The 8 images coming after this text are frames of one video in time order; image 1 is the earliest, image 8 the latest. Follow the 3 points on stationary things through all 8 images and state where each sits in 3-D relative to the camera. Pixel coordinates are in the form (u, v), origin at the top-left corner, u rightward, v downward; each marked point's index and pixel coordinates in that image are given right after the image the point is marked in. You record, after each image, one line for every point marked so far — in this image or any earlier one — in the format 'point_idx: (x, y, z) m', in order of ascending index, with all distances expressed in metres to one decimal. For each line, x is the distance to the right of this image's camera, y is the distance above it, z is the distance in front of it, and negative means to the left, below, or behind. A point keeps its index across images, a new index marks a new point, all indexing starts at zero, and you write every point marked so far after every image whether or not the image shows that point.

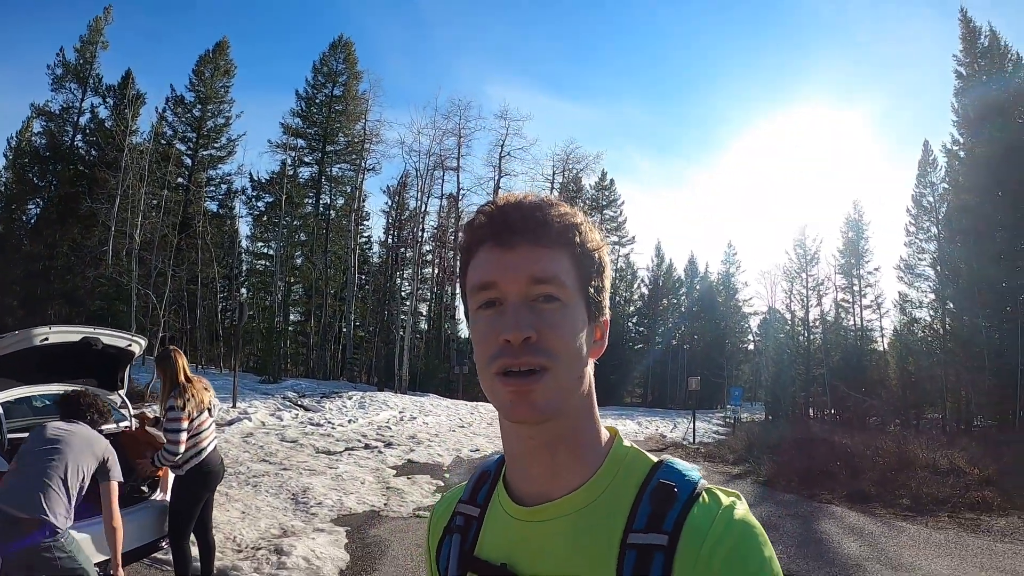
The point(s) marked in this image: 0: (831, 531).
0: (+4.1, -3.1, +7.8) m
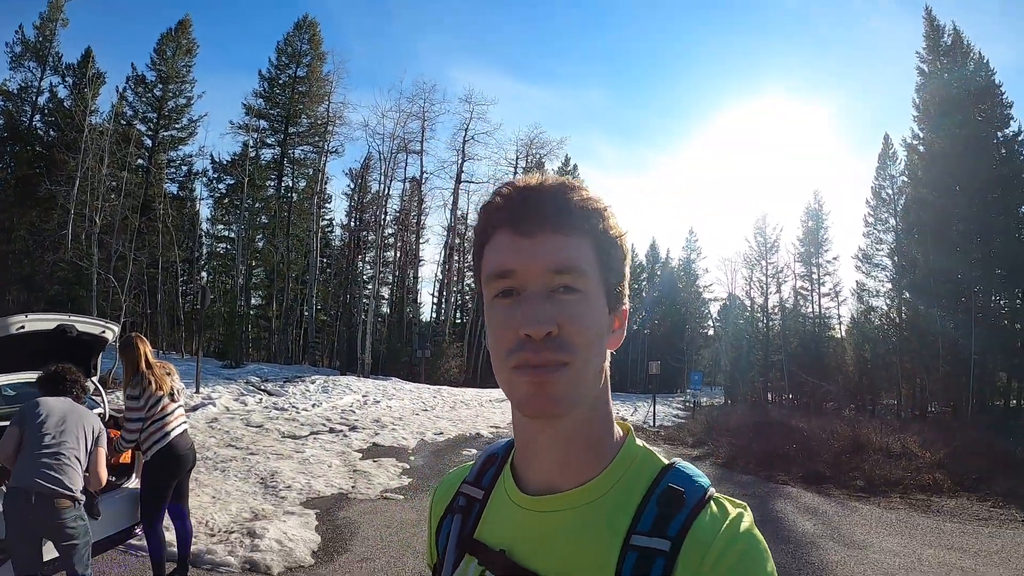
0: (+3.7, -3.0, +8.1) m
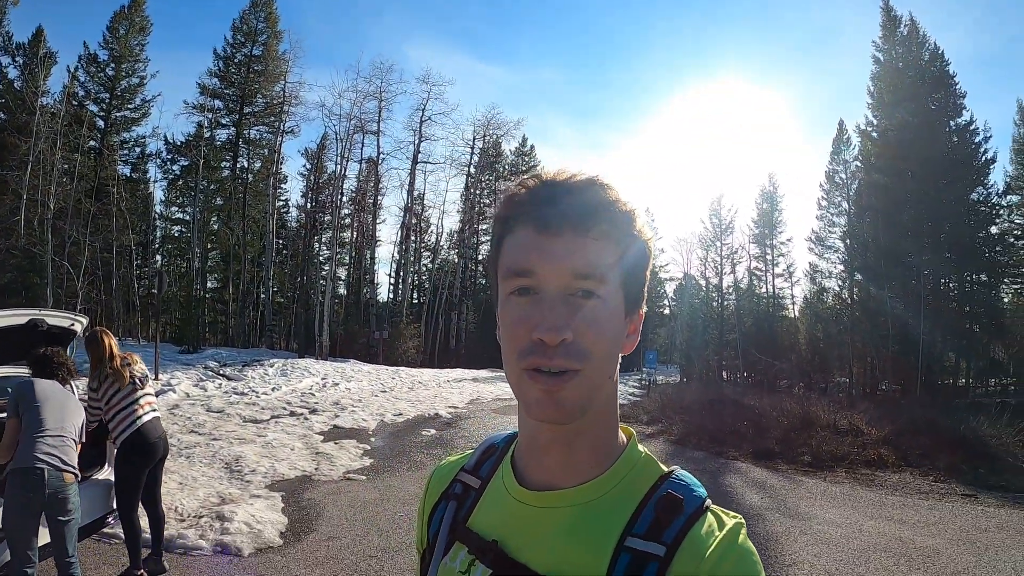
0: (+3.2, -2.8, +8.6) m
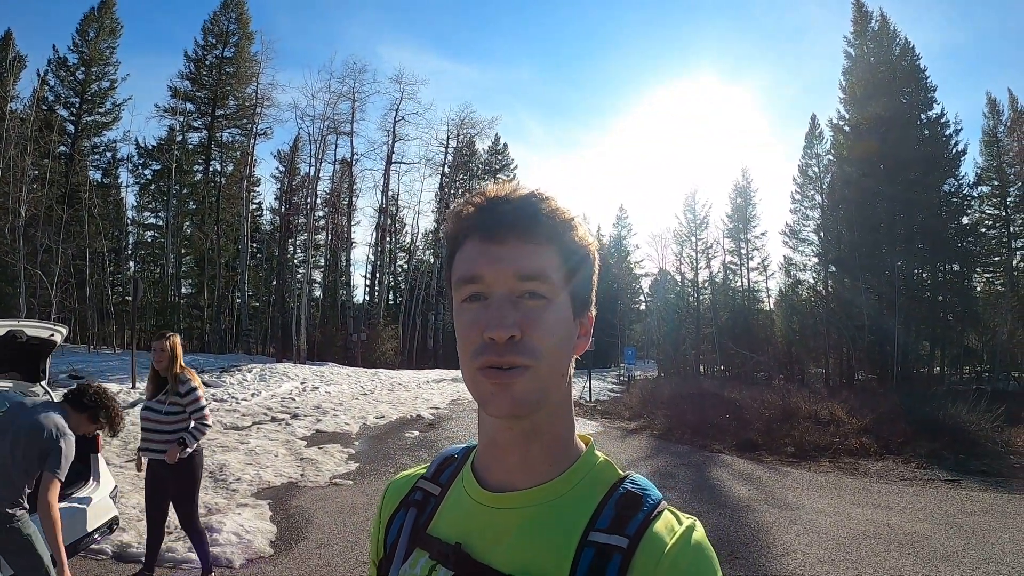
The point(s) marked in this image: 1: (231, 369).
0: (+3.0, -2.7, +8.7) m
1: (-8.9, -2.6, +19.4) m
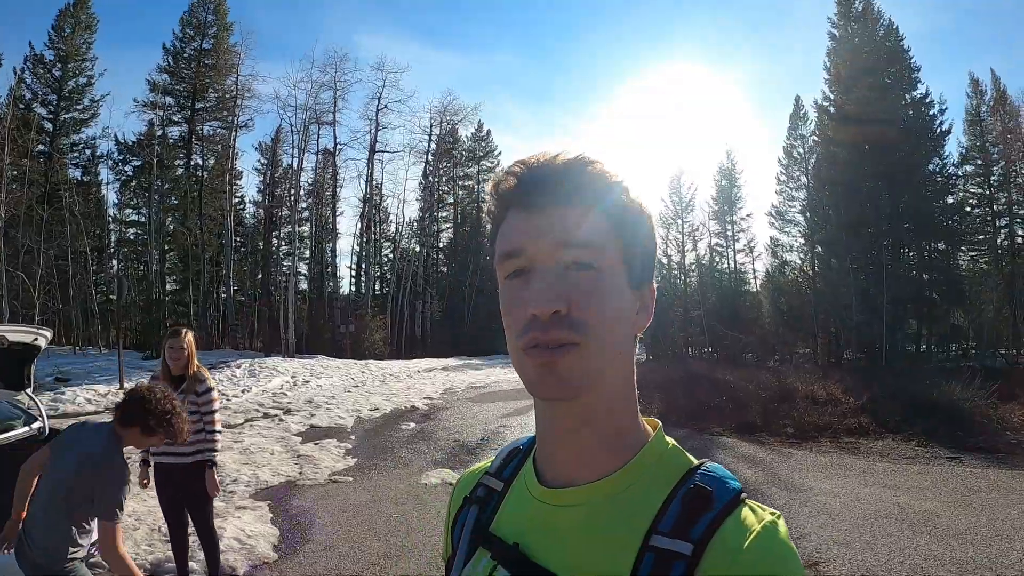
0: (+3.0, -2.4, +8.6) m
1: (-9.1, -2.5, +19.1) m
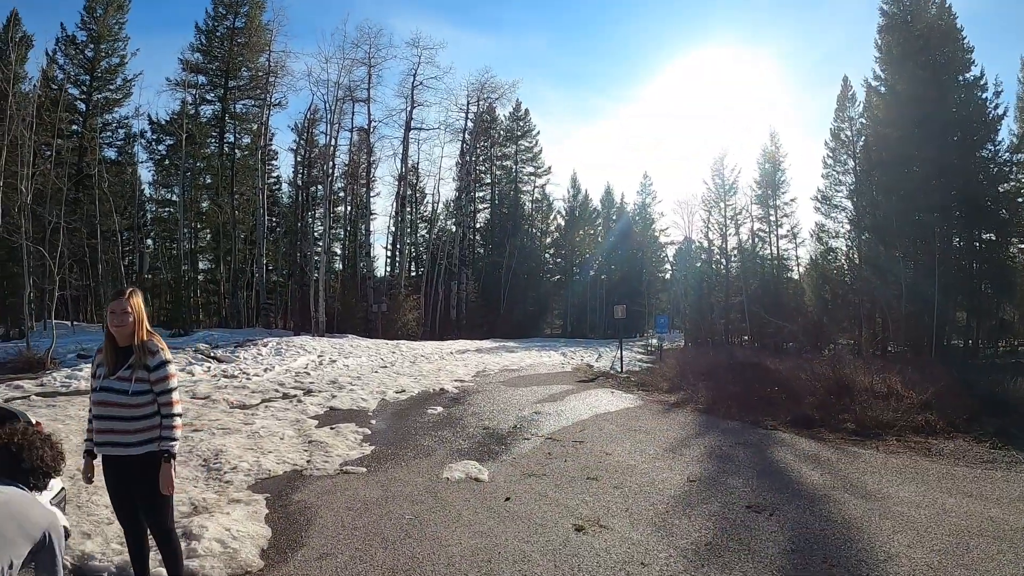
0: (+3.4, -2.1, +7.6) m
1: (-8.1, -1.7, +18.7) m
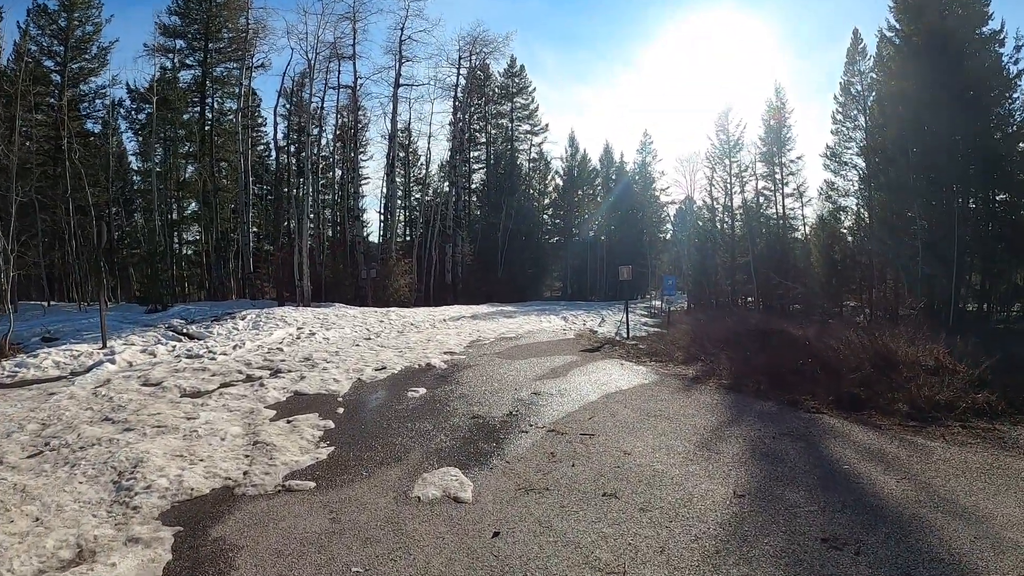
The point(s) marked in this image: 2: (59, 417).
0: (+3.4, -1.7, +6.2) m
1: (-8.2, -0.9, +17.3) m
2: (-5.7, -1.6, +7.6) m
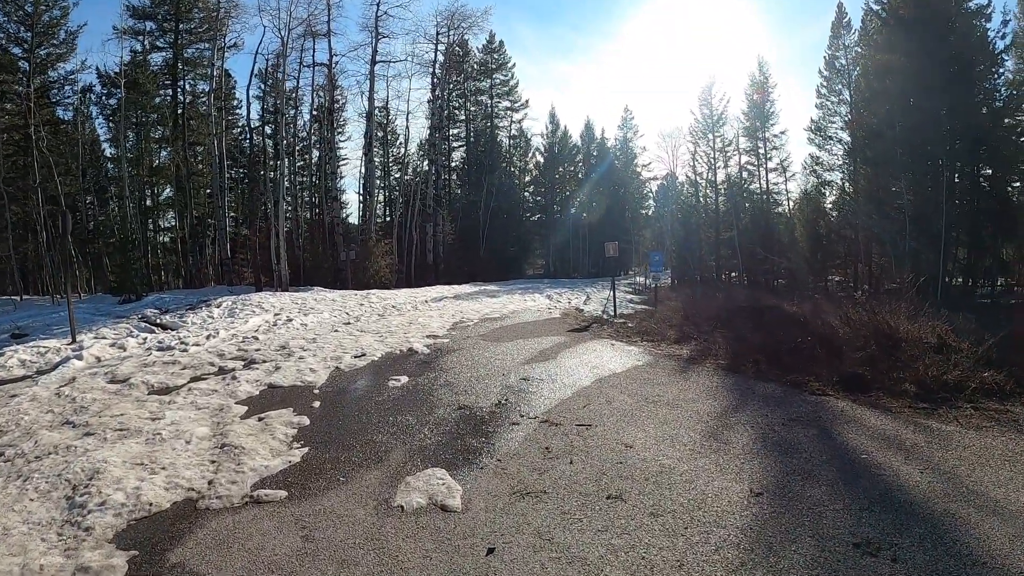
0: (+3.3, -1.4, +5.9) m
1: (-8.6, -0.5, +16.6) m
2: (-5.8, -1.5, +7.1) m
